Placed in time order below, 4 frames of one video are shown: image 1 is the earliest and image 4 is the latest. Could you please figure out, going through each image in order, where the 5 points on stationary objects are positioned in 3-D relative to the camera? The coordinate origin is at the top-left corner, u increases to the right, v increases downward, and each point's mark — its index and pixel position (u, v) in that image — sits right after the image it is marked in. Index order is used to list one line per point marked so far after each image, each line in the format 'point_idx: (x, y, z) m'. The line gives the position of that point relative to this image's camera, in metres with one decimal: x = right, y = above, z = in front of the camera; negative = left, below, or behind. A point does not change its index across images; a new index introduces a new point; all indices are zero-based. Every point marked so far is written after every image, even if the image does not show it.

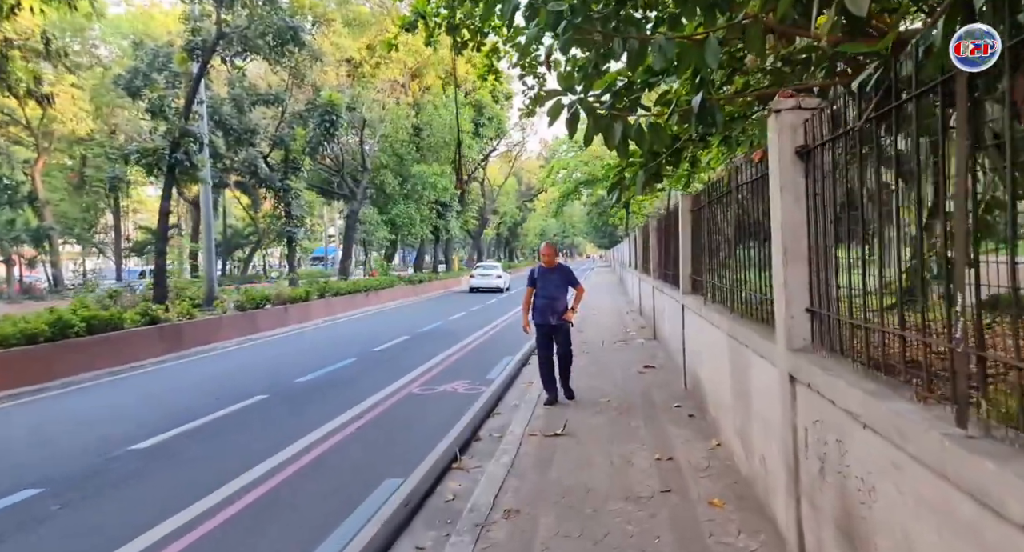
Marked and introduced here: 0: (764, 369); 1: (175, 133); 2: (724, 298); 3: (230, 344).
0: (+1.5, -0.6, +3.9) m
1: (-7.2, +3.1, +13.7) m
2: (+2.2, -0.2, +6.7) m
3: (-6.1, -1.5, +14.0) m
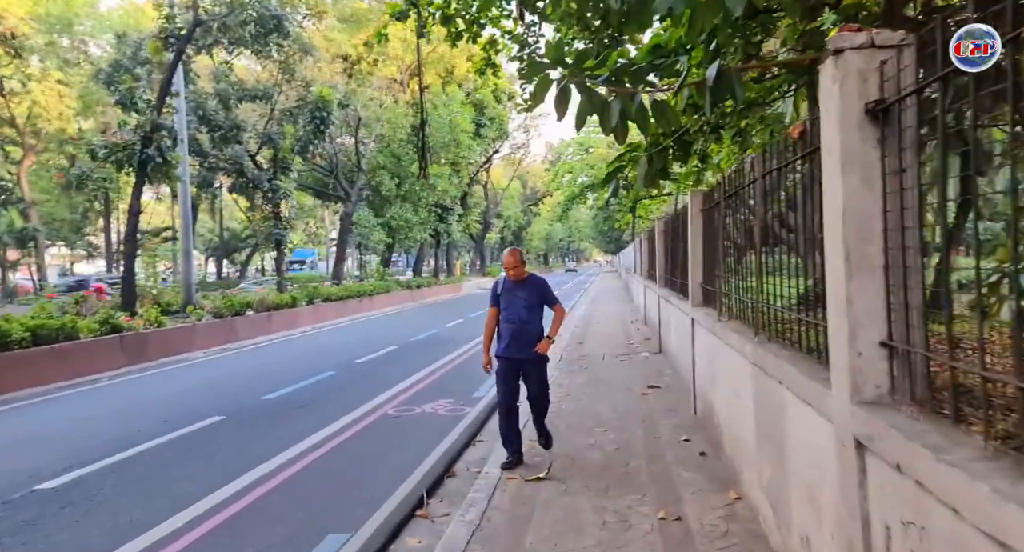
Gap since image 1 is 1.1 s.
0: (+1.3, -0.6, +2.9) m
1: (-7.3, +3.0, +12.8) m
2: (+2.0, -0.3, +5.7) m
3: (-6.2, -1.6, +13.0) m
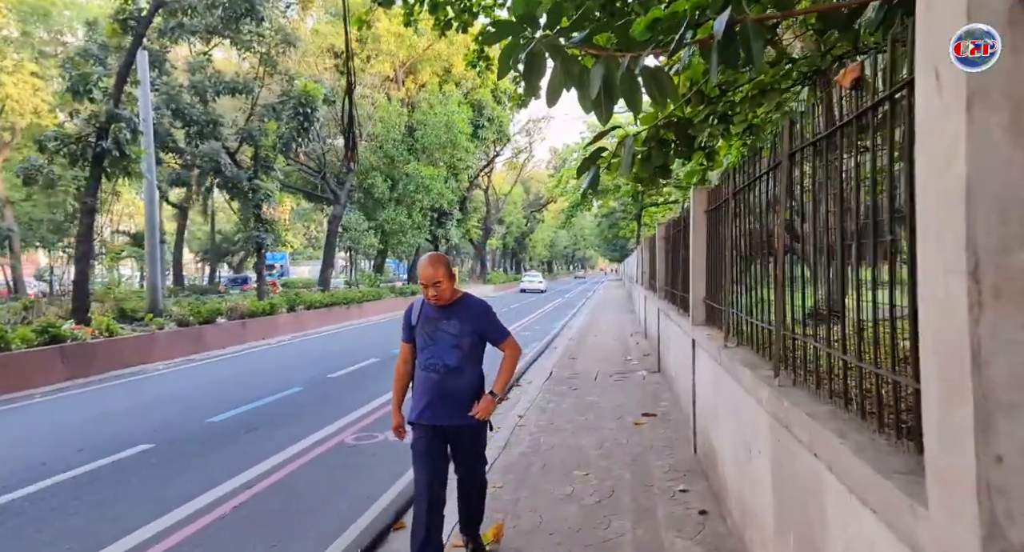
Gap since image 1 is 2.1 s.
0: (+1.0, -0.7, +1.8) m
1: (-7.5, +2.9, +11.8) m
2: (+1.7, -0.4, +4.6) m
3: (-6.5, -1.7, +11.9) m
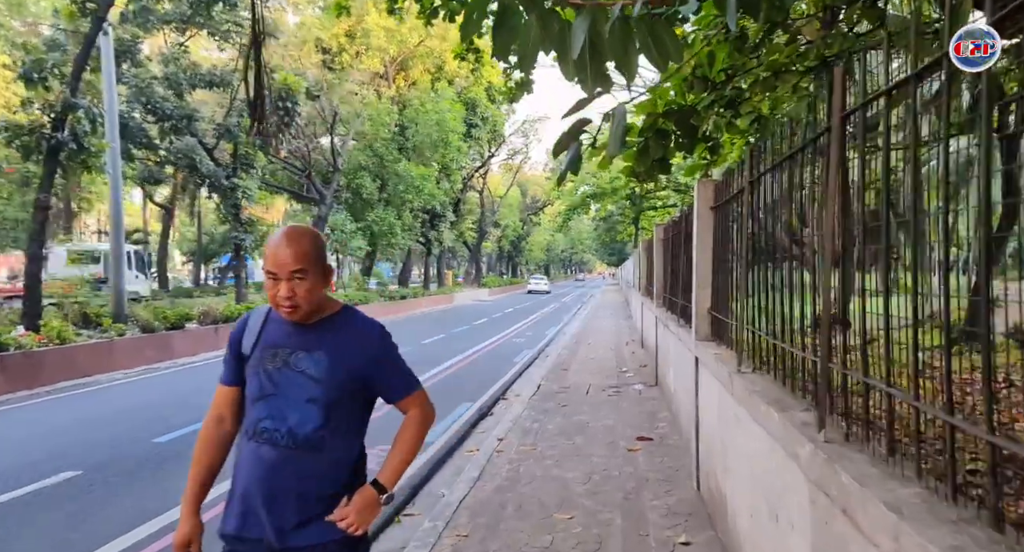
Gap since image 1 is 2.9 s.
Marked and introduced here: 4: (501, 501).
0: (+0.8, -0.7, +1.0) m
1: (-7.7, +2.9, +10.9) m
2: (+1.5, -0.5, +3.7) m
3: (-6.7, -1.7, +11.1) m
4: (-0.1, -1.7, +4.9) m
